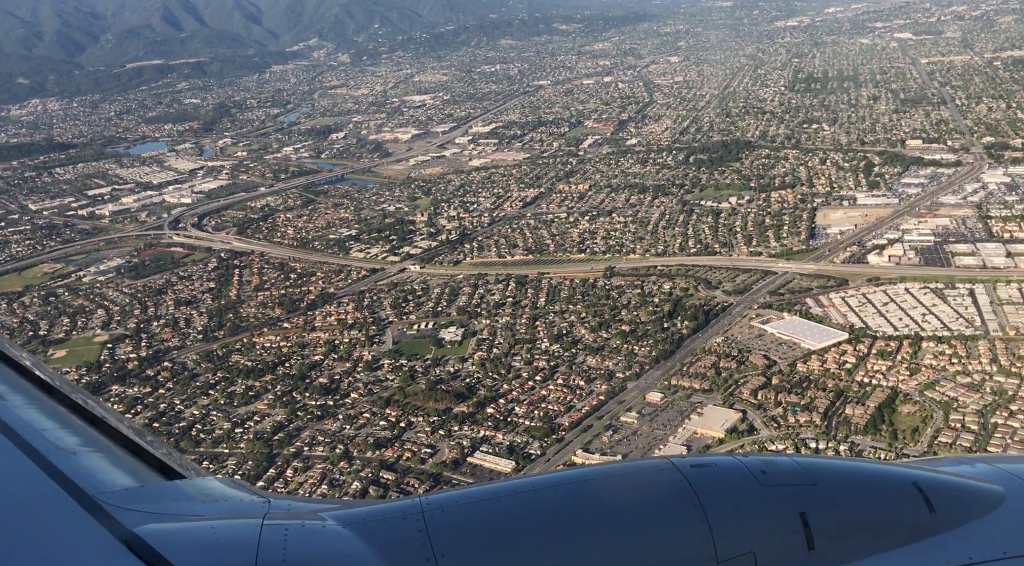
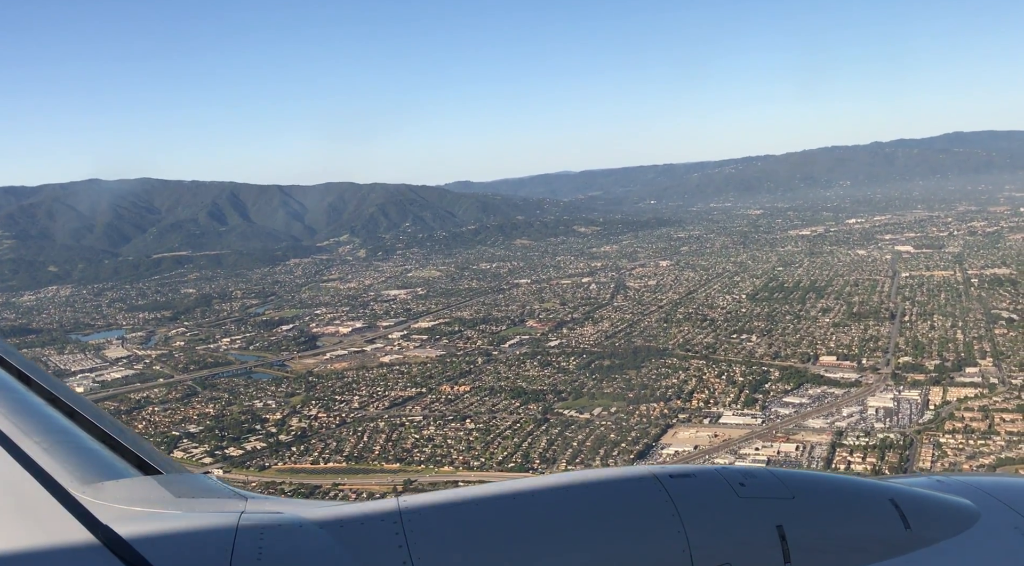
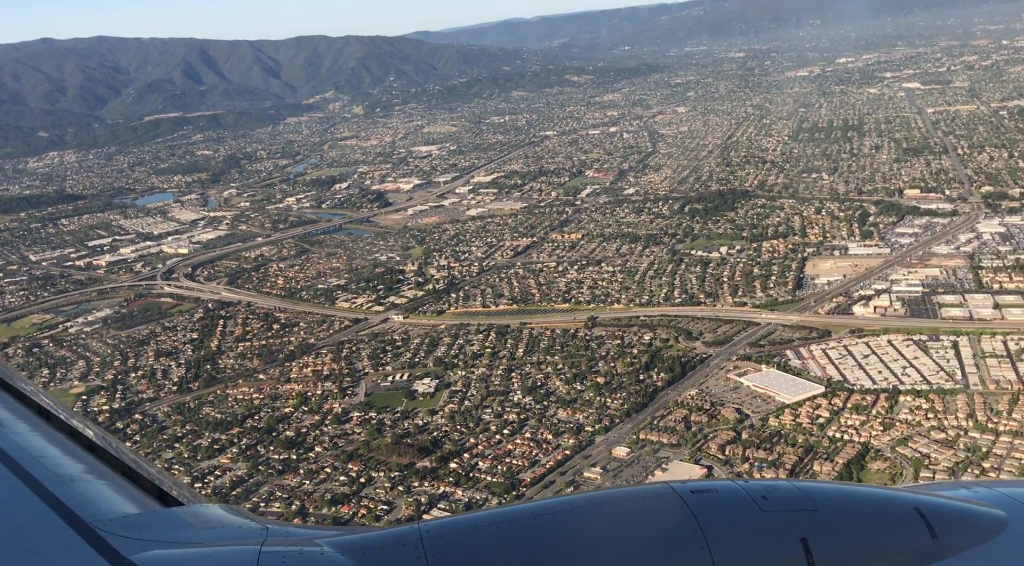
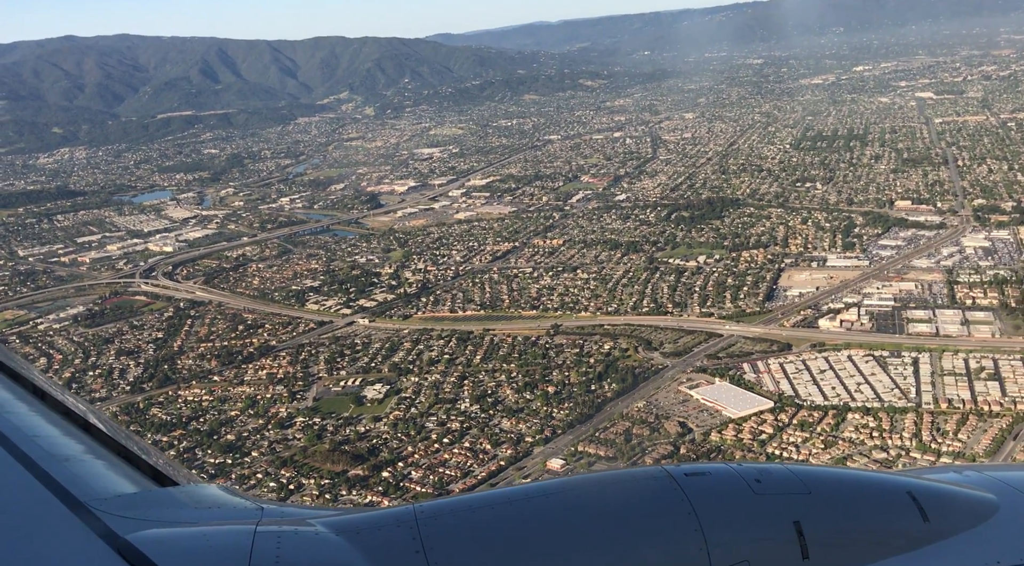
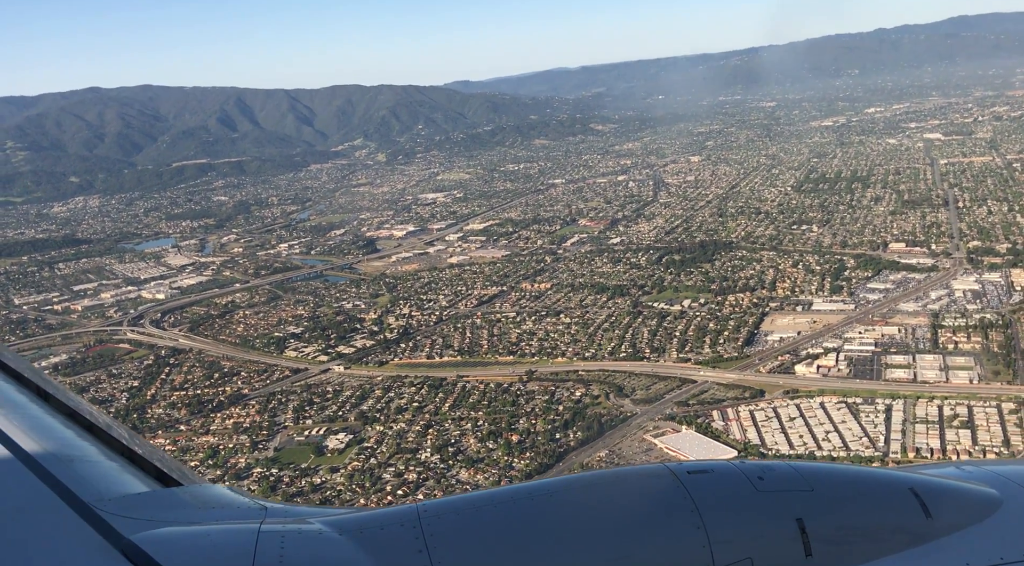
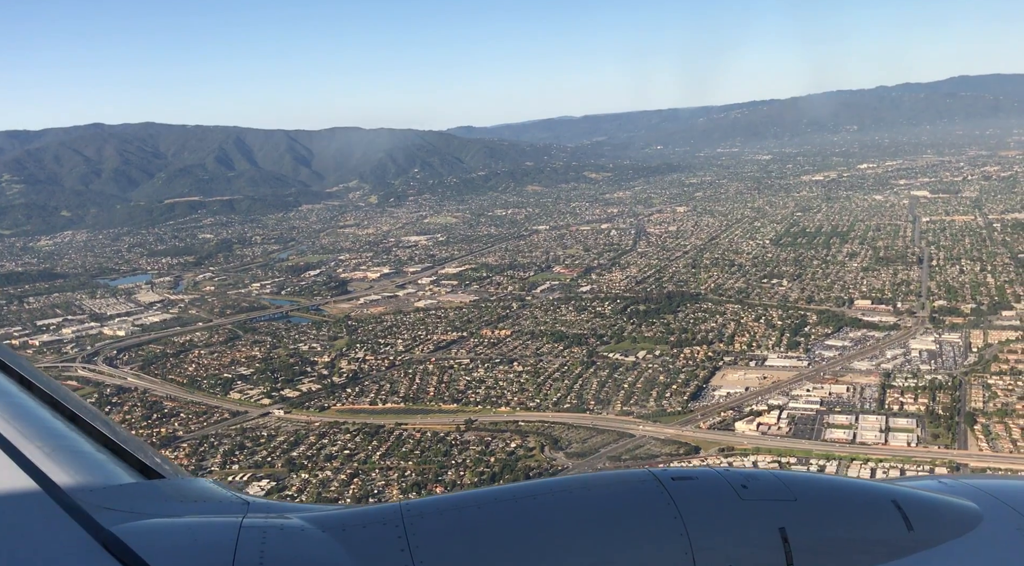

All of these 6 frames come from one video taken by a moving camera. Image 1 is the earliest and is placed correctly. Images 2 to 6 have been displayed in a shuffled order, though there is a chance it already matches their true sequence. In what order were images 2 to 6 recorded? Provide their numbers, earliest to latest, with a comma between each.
3, 4, 5, 6, 2
